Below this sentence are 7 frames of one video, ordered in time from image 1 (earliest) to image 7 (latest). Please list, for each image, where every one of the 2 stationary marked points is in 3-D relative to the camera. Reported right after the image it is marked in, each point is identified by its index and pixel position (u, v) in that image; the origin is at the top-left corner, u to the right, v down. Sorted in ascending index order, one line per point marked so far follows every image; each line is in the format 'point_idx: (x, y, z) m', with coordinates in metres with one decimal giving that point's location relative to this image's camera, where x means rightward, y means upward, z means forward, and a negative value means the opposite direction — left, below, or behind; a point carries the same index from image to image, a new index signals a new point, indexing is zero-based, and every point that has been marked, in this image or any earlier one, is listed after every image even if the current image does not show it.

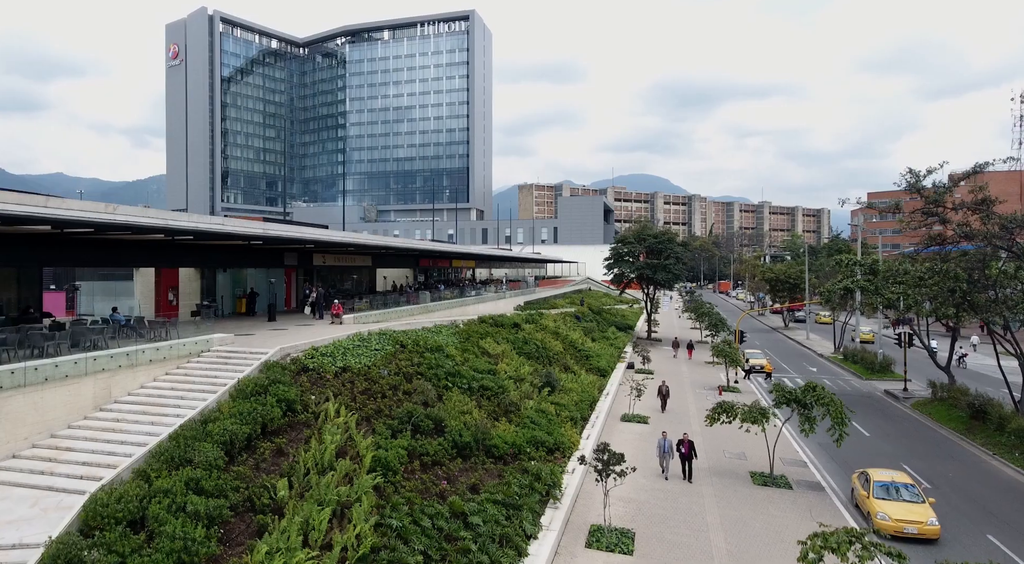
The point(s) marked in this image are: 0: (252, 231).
0: (-7.3, +1.3, +19.4) m
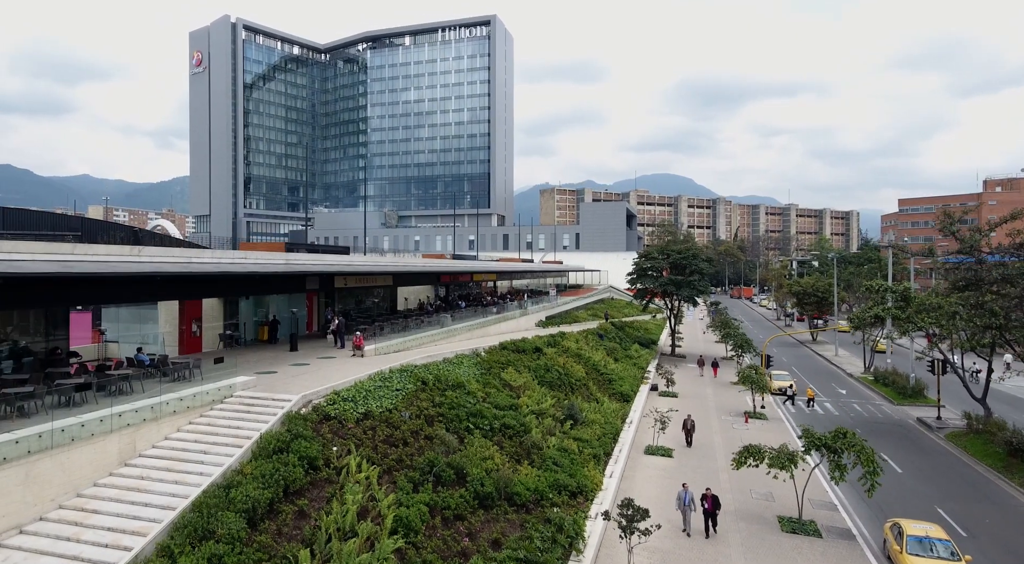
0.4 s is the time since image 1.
0: (-6.7, +0.4, +19.4) m
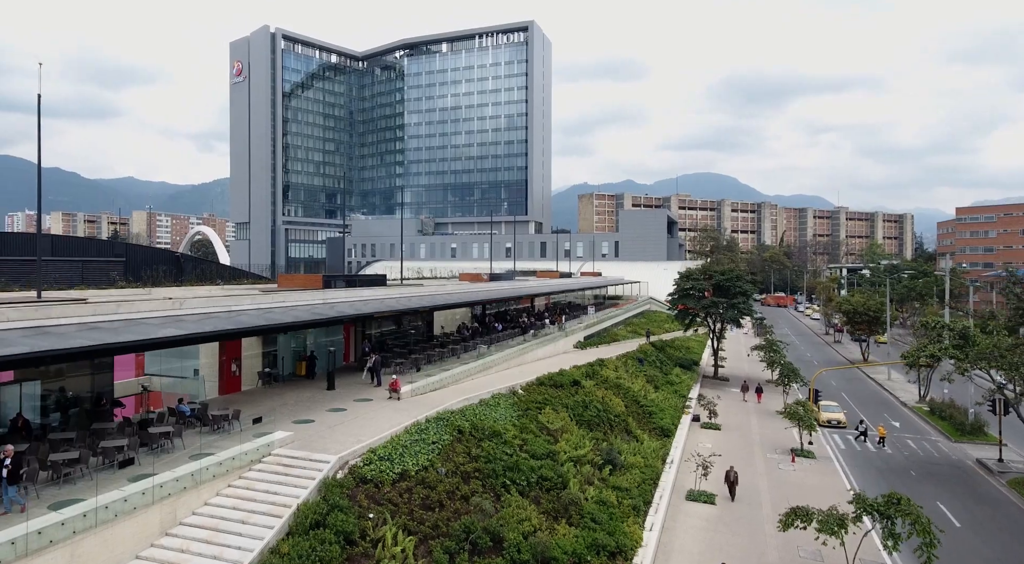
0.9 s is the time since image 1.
0: (-5.6, -0.8, +19.3) m
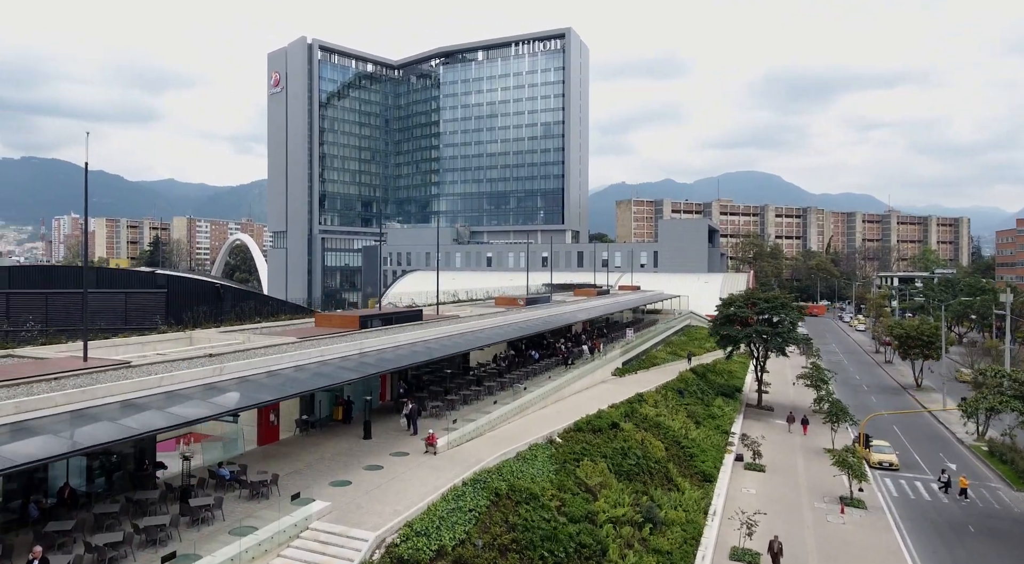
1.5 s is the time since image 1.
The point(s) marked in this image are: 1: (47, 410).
0: (-4.5, -2.3, +19.1) m
1: (-9.2, -2.5, +13.8) m
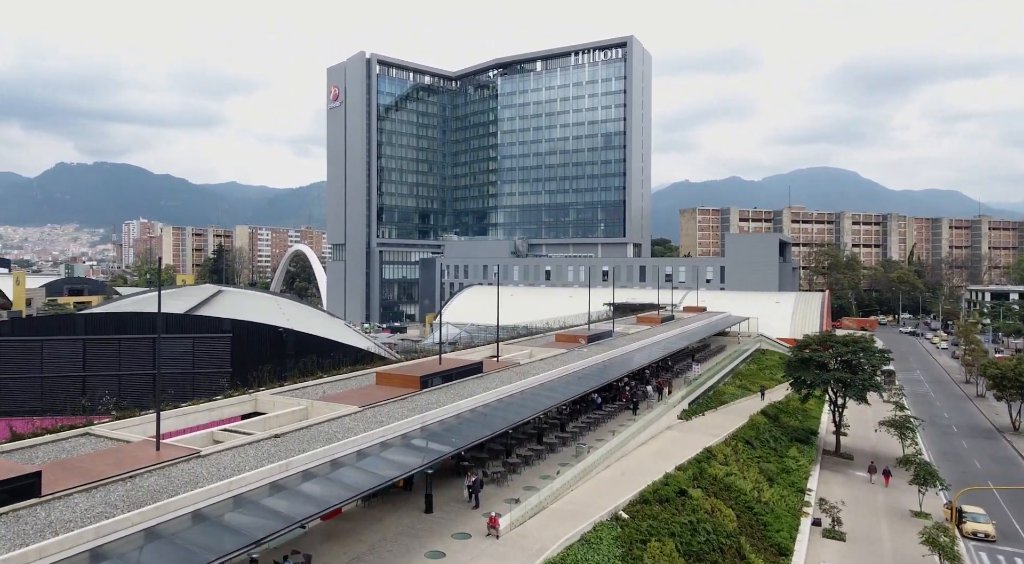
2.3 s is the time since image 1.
0: (-2.8, -4.5, +18.6) m
1: (-7.8, -4.9, +13.7) m
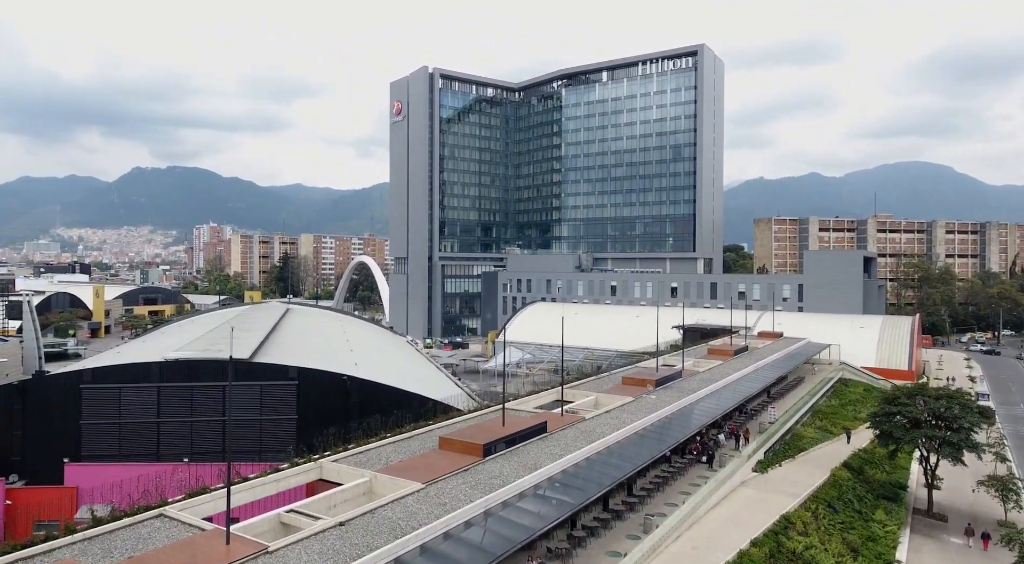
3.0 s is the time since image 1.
0: (-1.1, -6.8, +18.0) m
1: (-6.5, -7.5, +13.5) m
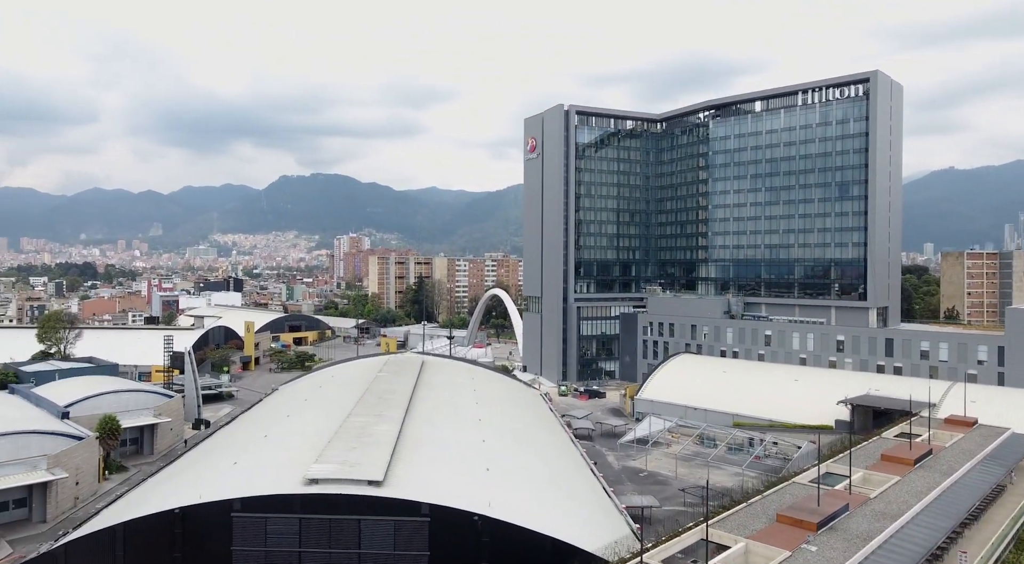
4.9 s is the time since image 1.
0: (+2.3, -13.1, +16.5) m
1: (-3.9, -14.5, +13.3) m
